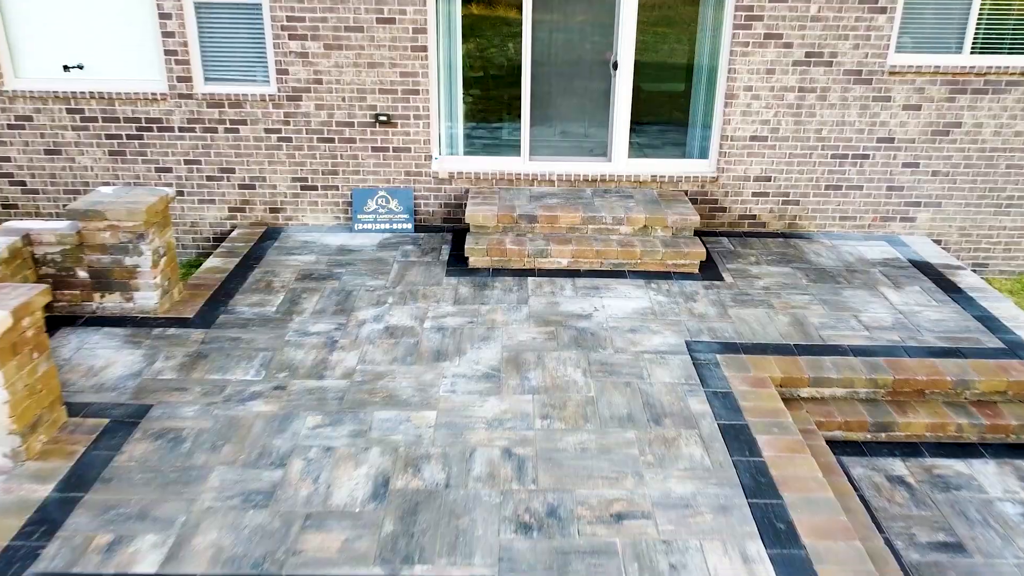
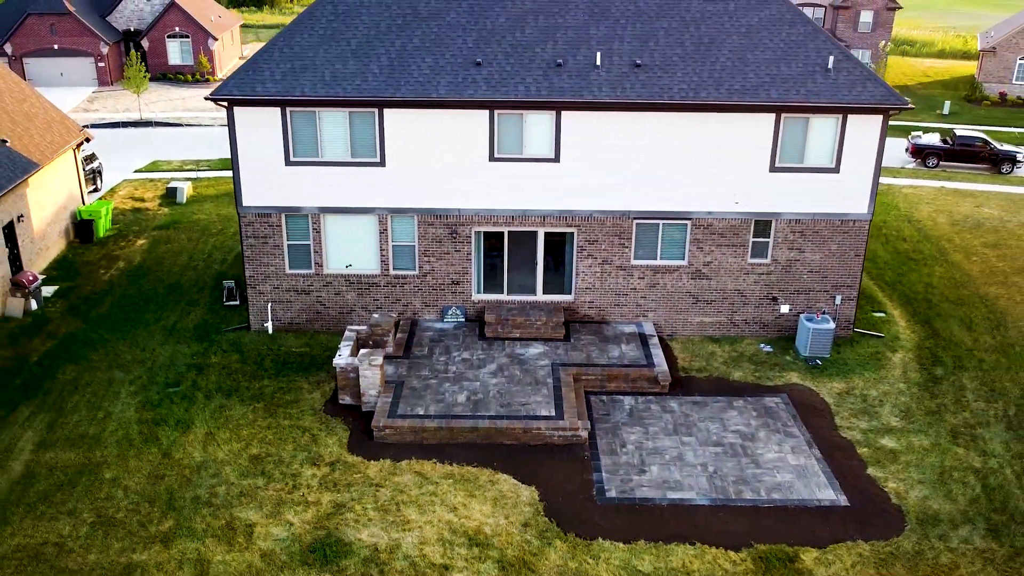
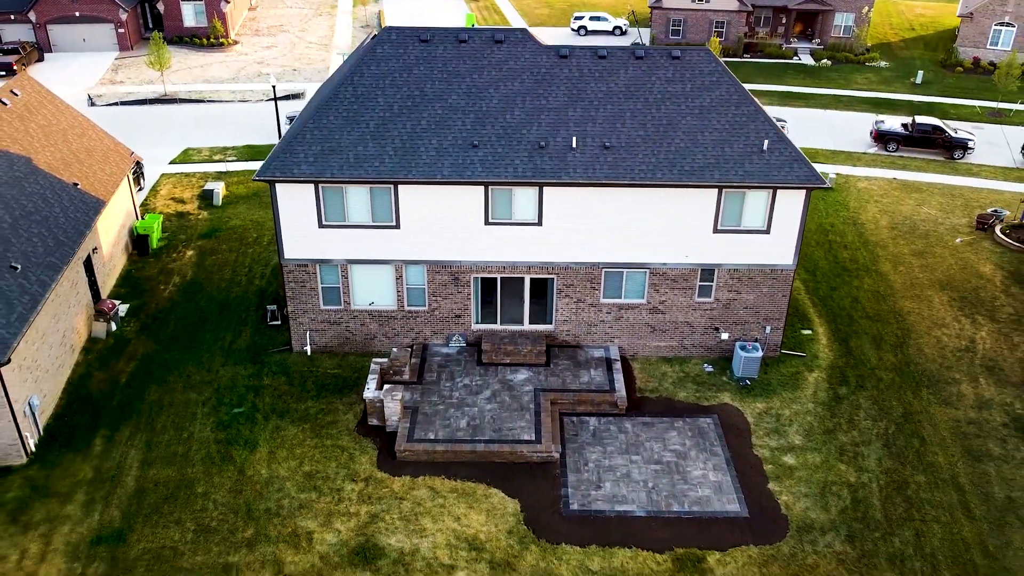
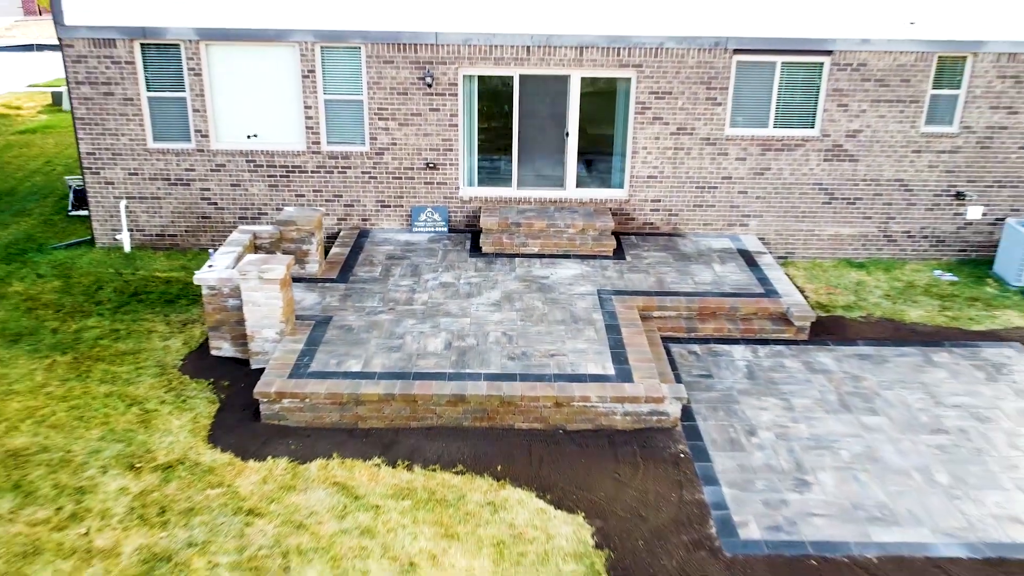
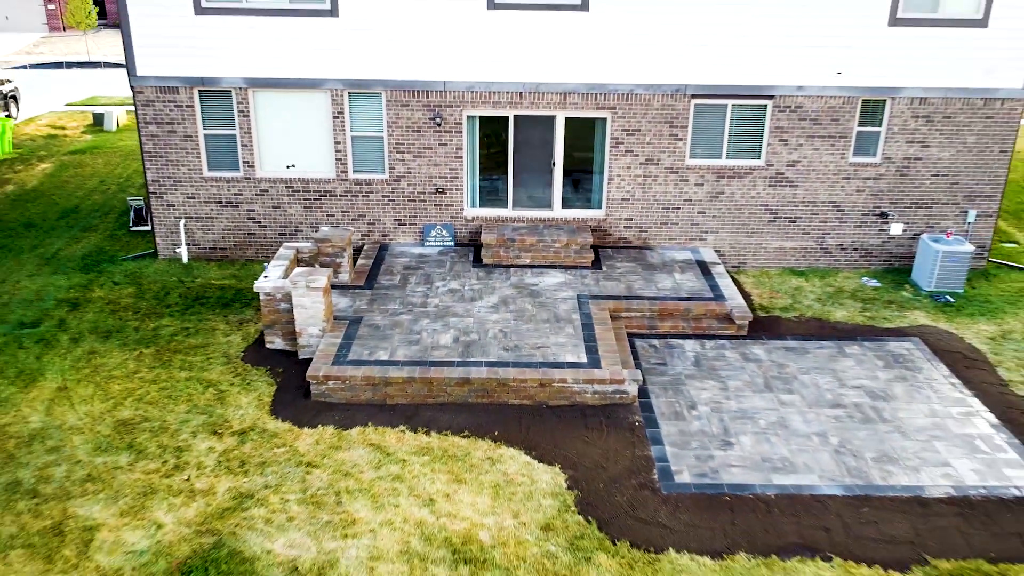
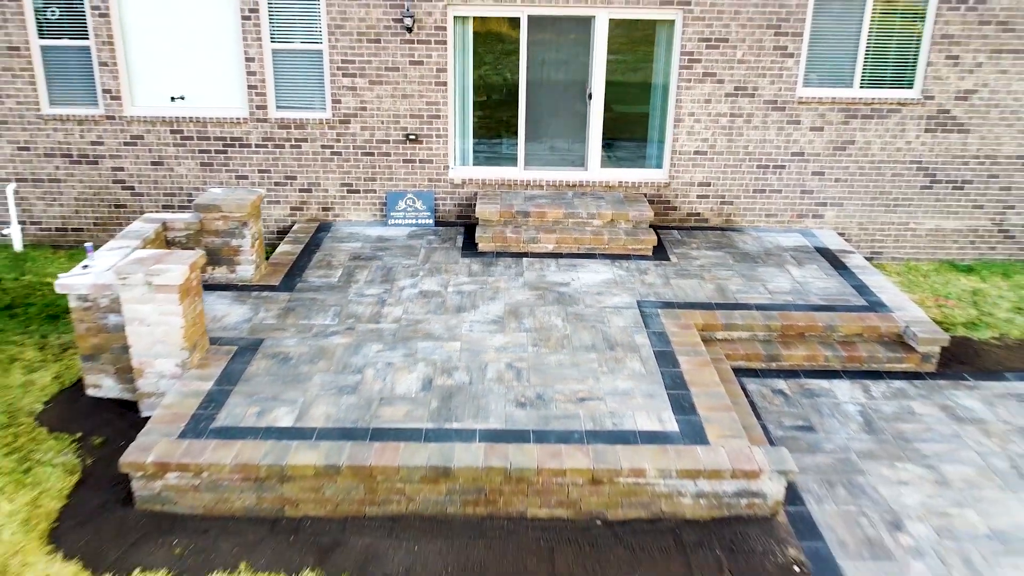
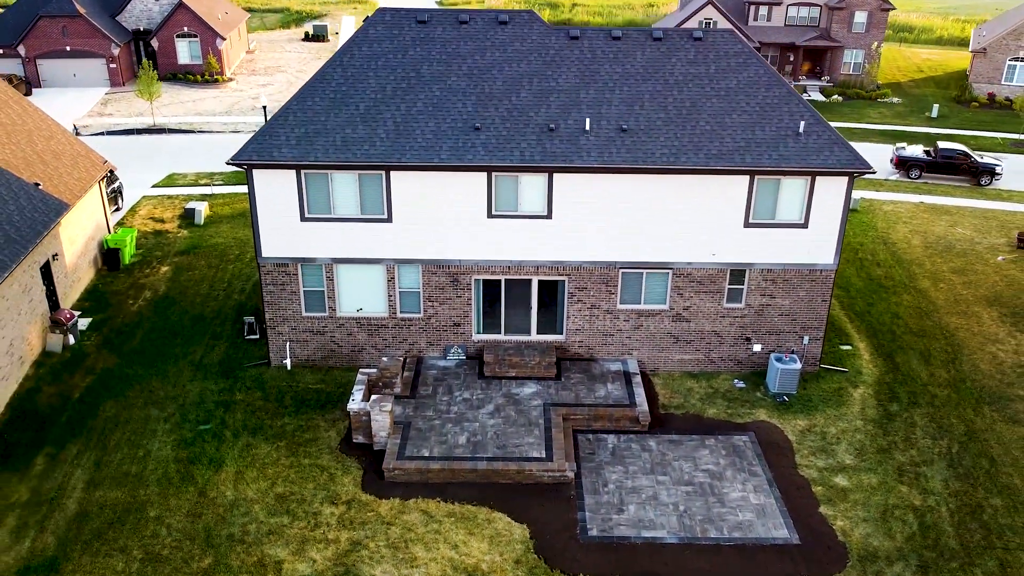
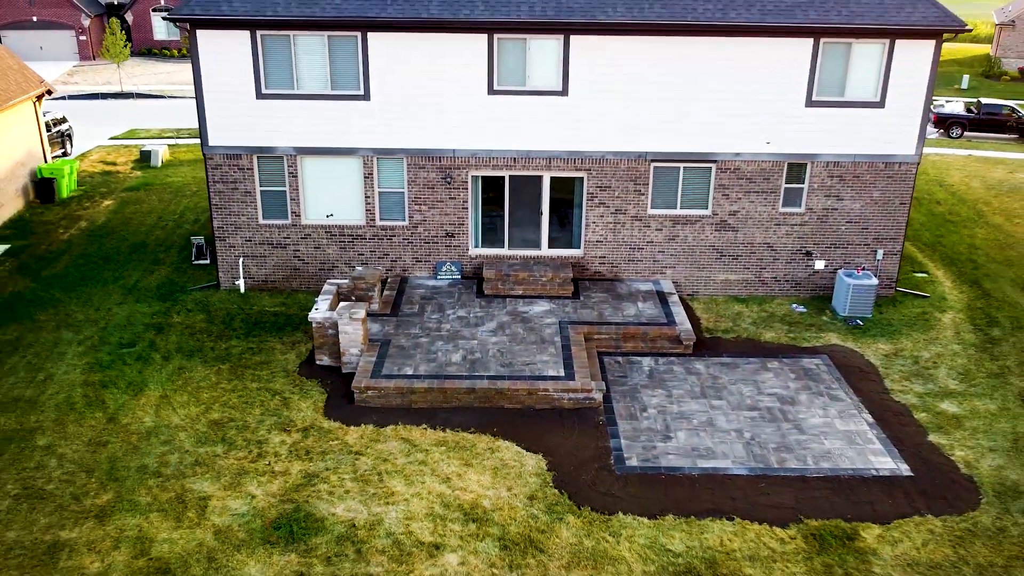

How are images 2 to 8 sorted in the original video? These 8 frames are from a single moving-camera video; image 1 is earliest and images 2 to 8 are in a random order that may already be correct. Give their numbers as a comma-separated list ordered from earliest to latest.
6, 4, 5, 8, 2, 7, 3
